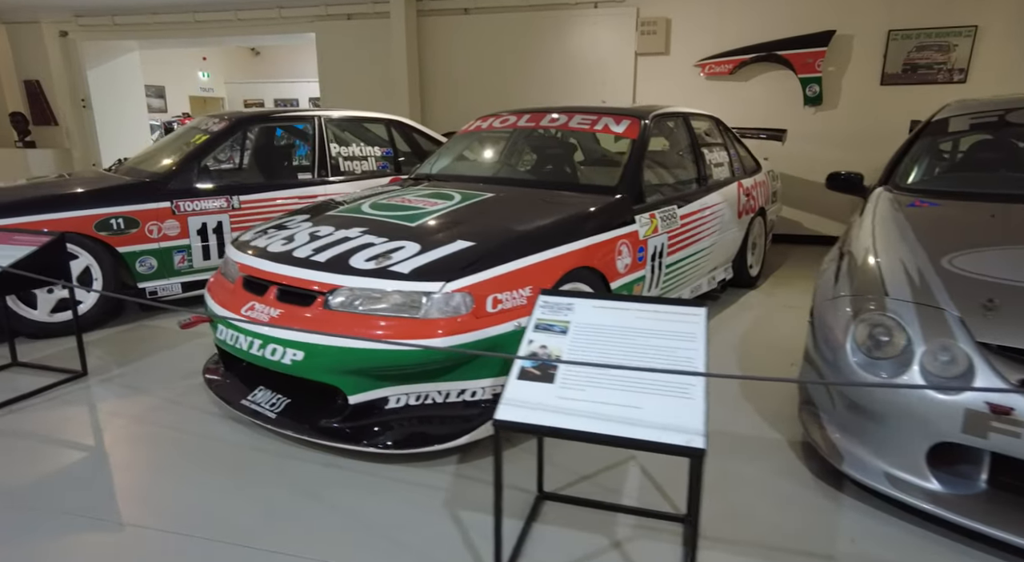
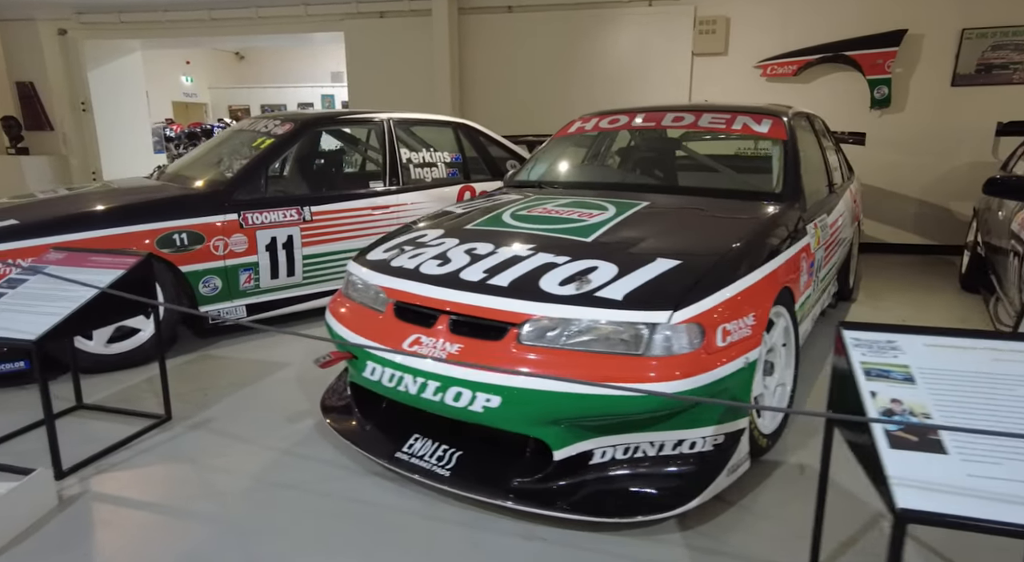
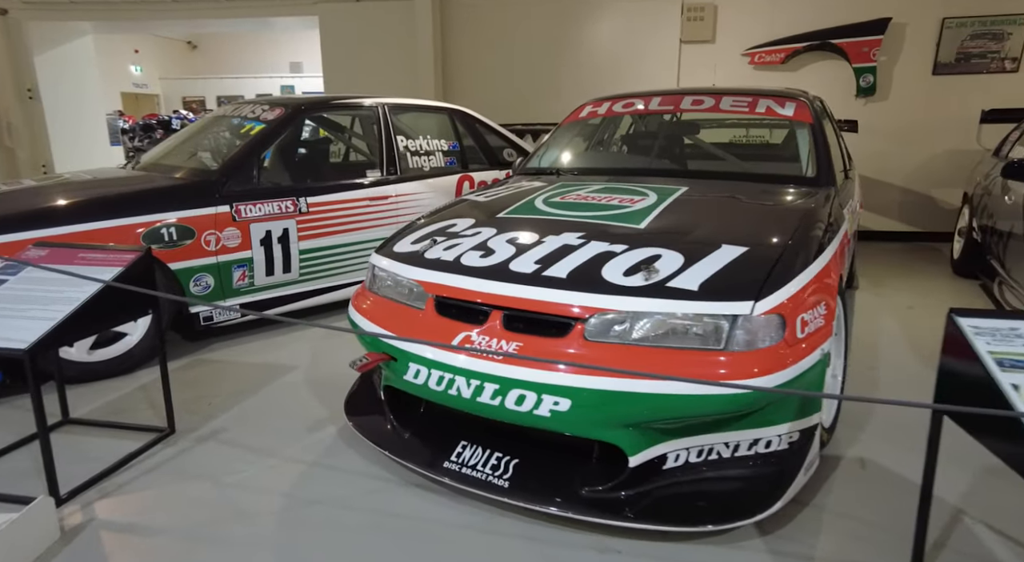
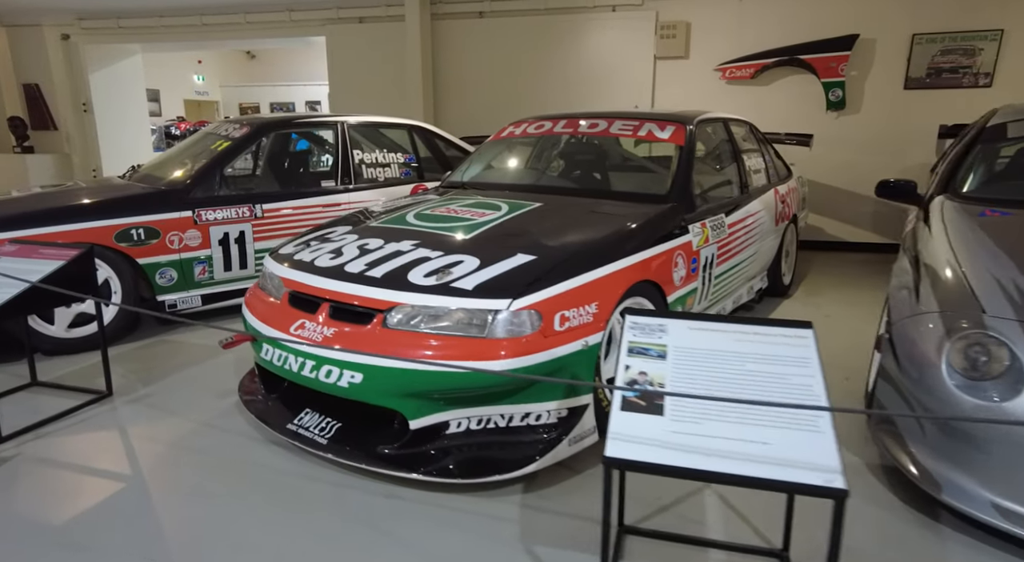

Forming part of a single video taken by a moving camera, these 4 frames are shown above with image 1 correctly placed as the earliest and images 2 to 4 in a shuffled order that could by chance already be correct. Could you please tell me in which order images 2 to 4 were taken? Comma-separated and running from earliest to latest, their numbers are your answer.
4, 2, 3
